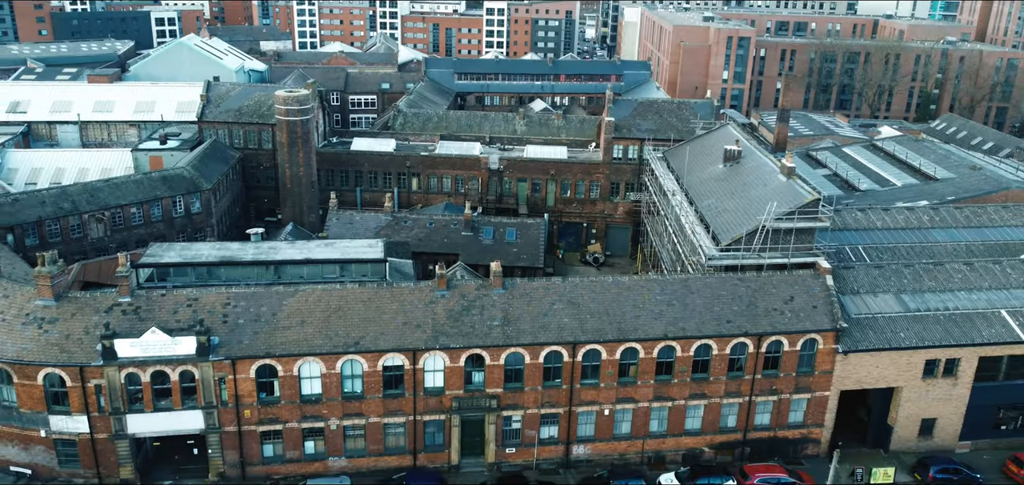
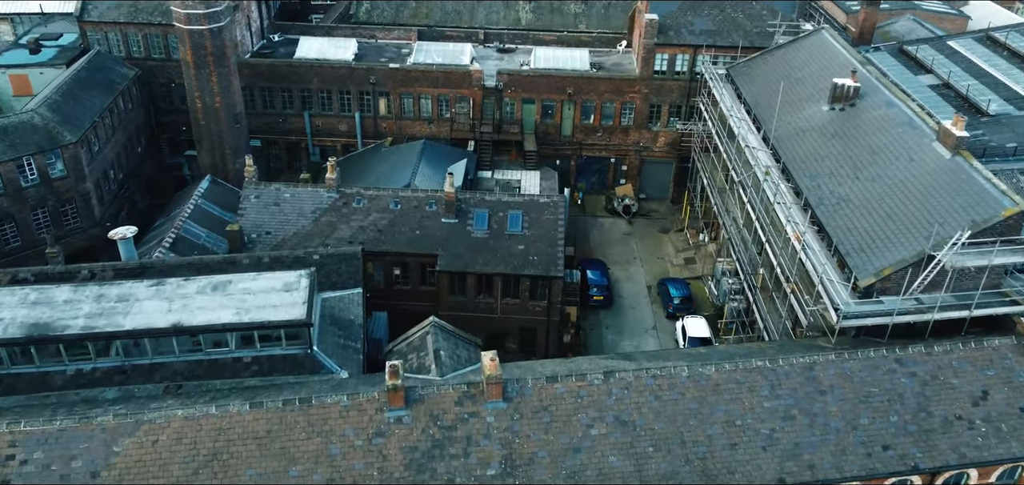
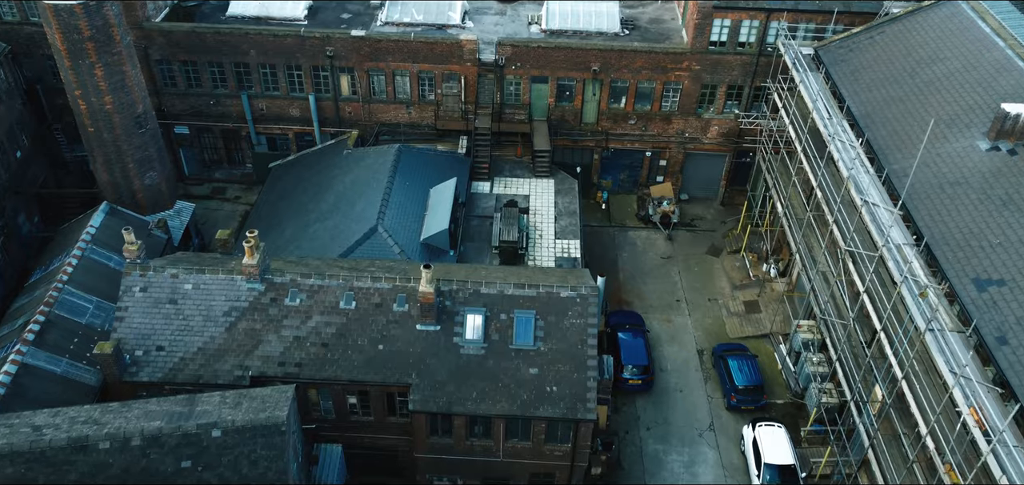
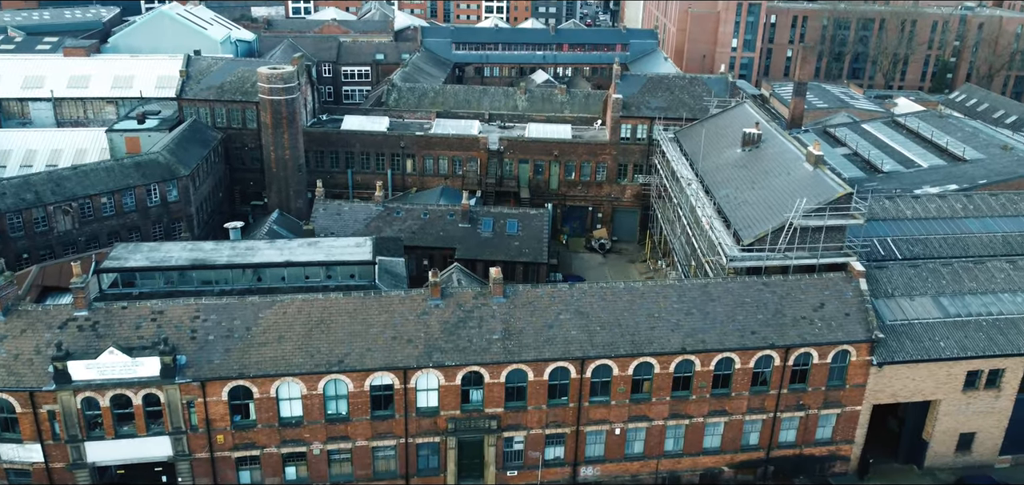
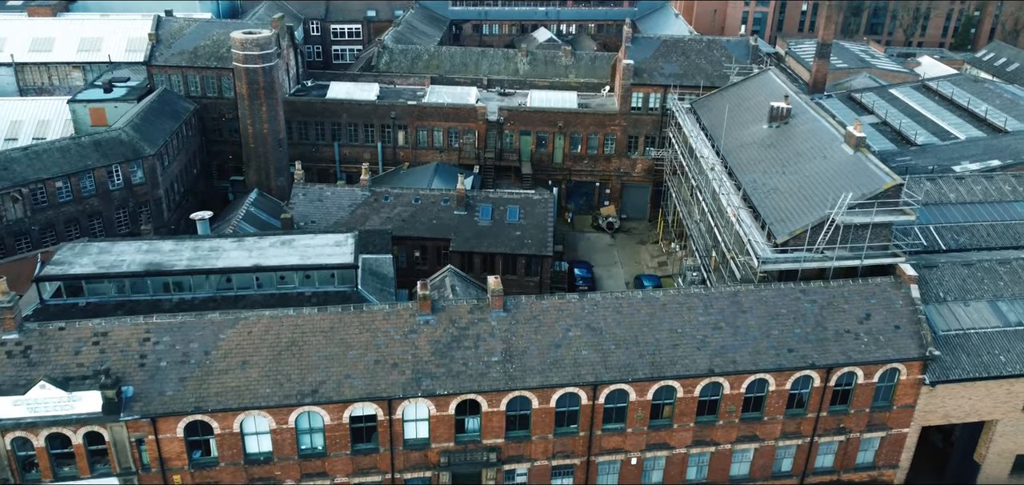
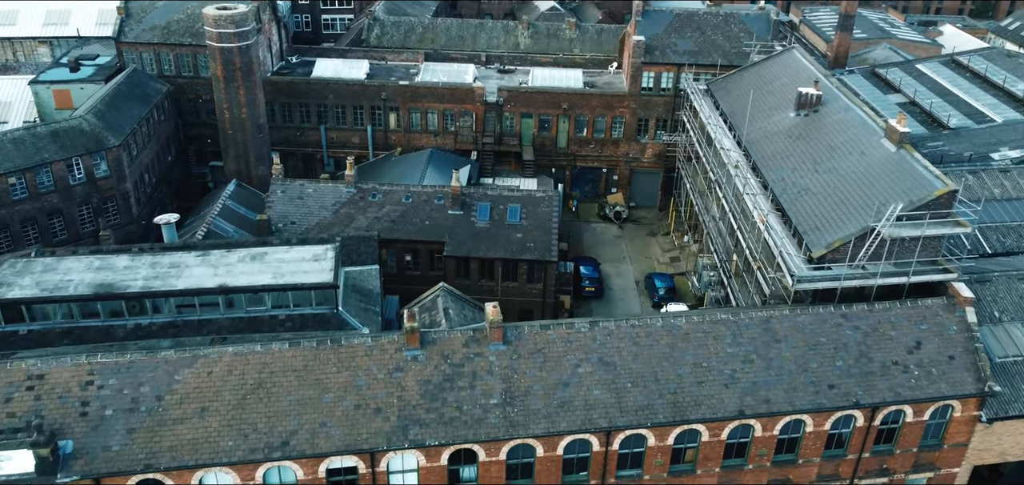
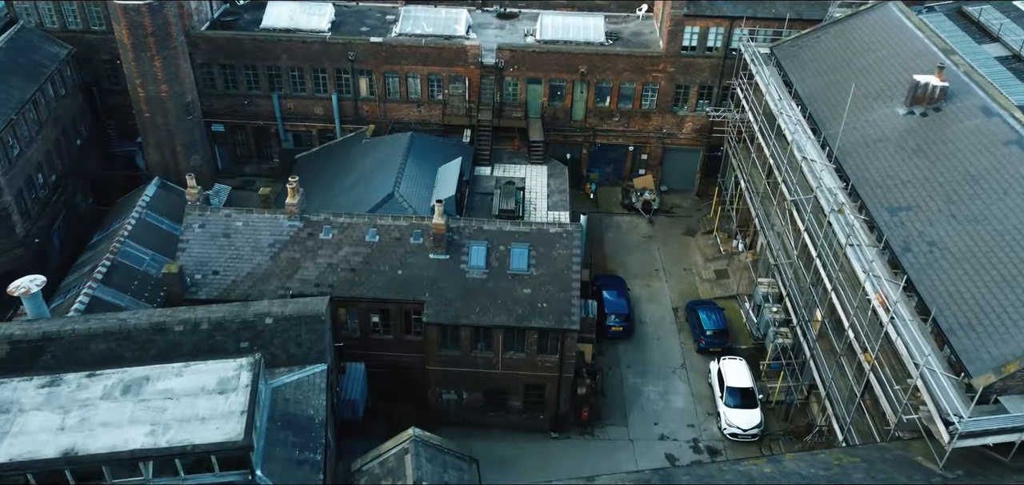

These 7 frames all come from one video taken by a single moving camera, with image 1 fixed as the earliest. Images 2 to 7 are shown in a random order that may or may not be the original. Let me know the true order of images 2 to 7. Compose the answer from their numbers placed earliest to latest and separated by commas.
4, 5, 6, 2, 7, 3
